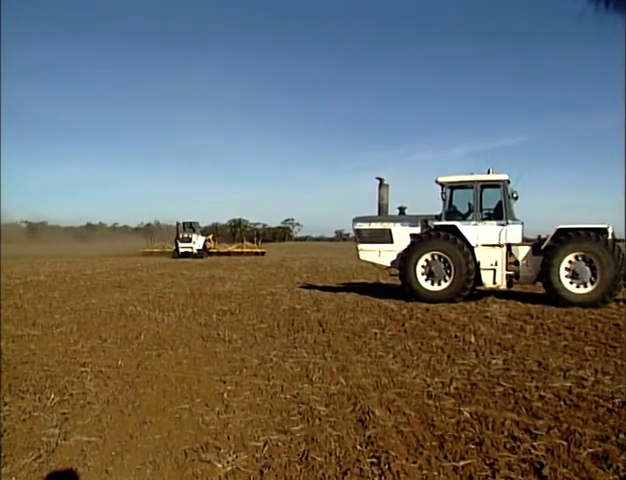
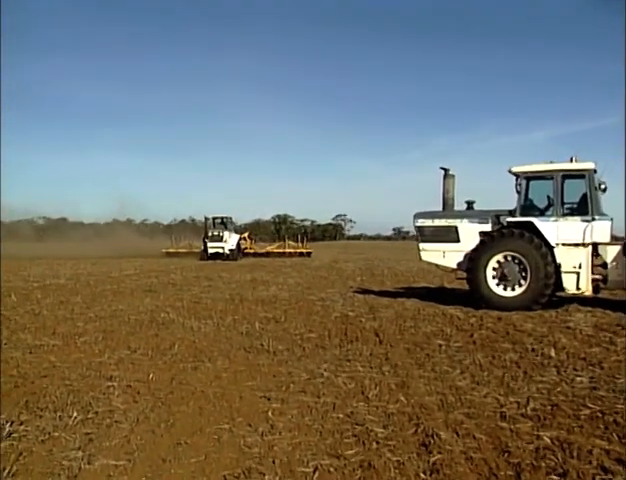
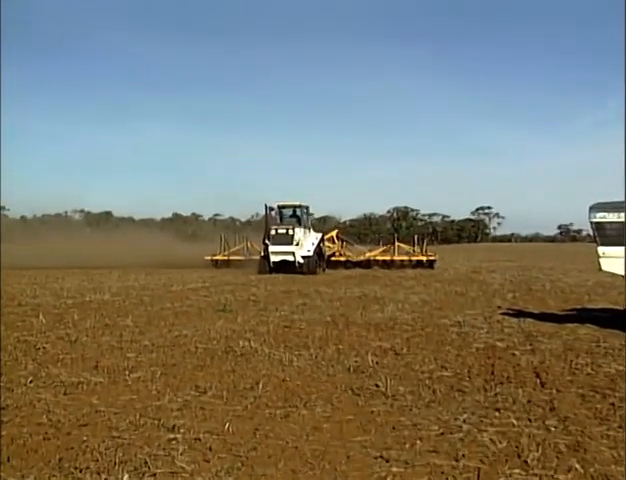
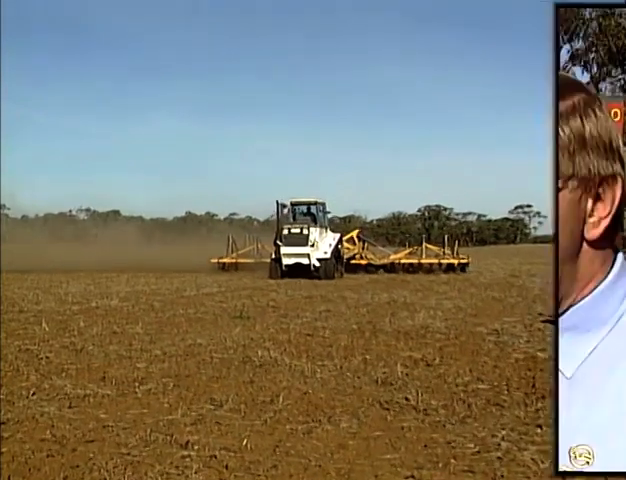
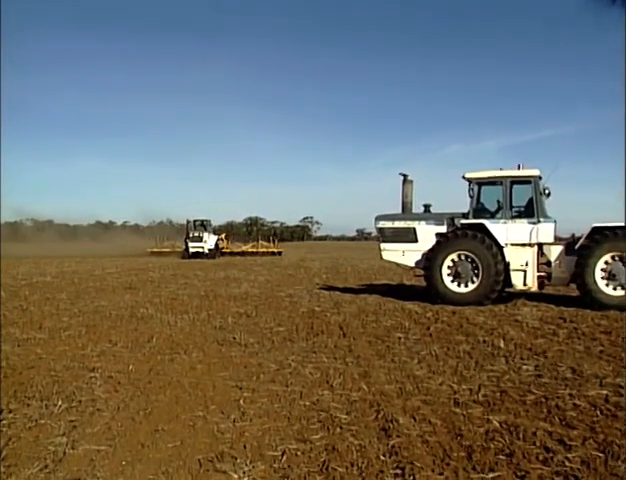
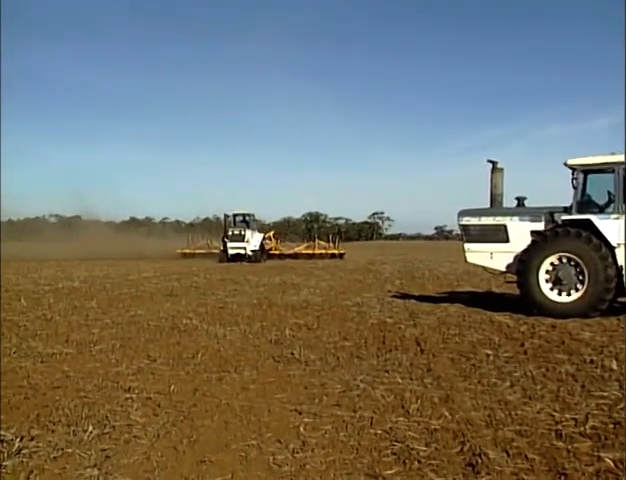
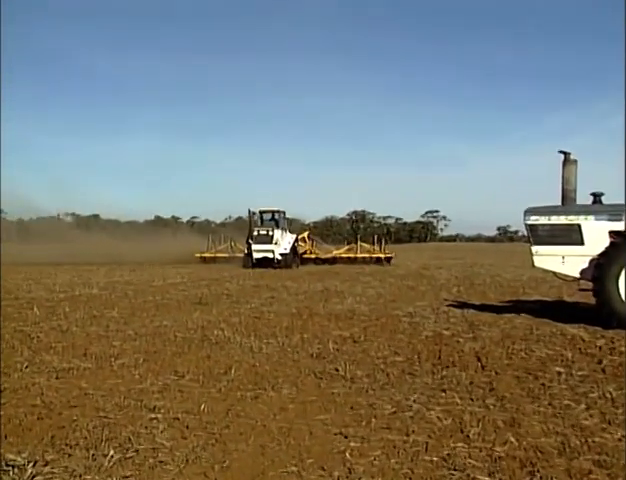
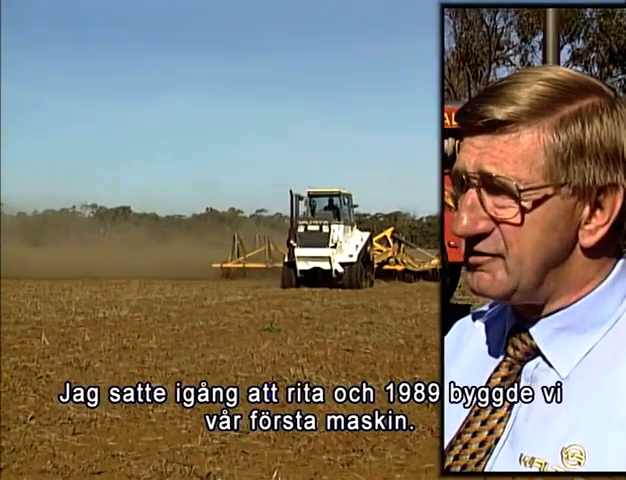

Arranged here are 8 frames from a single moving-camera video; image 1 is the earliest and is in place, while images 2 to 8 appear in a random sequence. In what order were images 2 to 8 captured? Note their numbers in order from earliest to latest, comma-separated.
5, 2, 6, 7, 3, 4, 8
